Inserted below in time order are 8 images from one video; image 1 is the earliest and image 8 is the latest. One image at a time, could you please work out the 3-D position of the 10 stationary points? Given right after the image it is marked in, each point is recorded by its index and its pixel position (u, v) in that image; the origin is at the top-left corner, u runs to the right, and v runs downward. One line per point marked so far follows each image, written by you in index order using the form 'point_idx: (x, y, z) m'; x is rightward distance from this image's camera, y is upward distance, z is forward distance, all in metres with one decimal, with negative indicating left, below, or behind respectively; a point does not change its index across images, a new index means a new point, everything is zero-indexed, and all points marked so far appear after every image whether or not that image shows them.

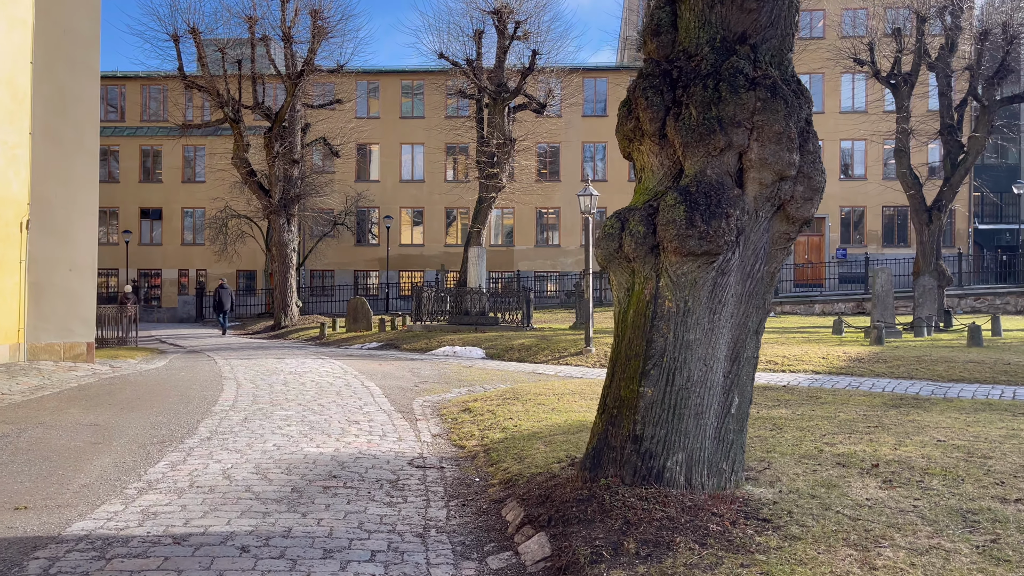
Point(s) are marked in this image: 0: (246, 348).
0: (-6.5, -1.5, +19.7) m
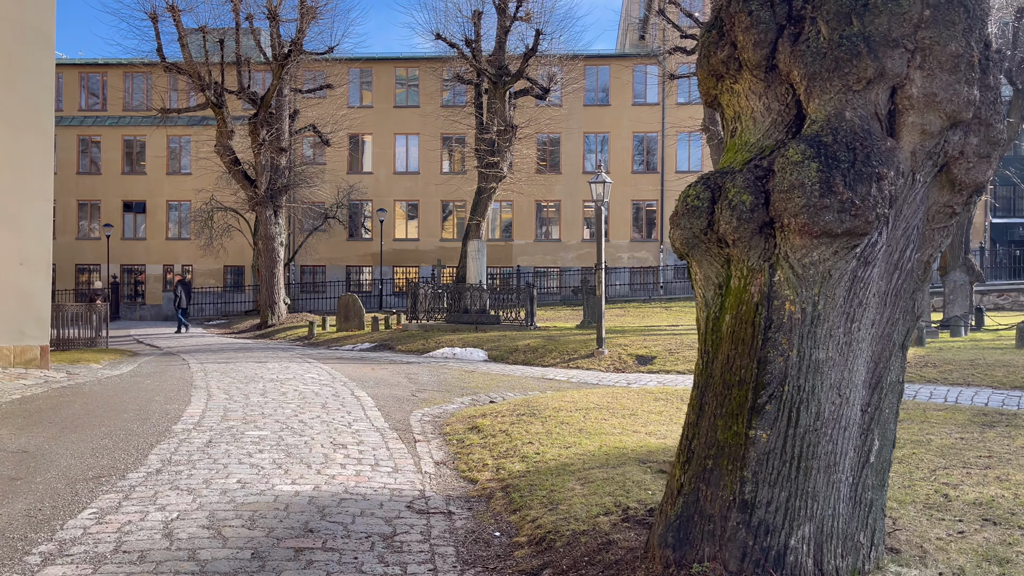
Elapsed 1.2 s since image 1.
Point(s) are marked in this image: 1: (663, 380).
0: (-6.4, -1.4, +18.1) m
1: (+2.6, -1.6, +13.6) m
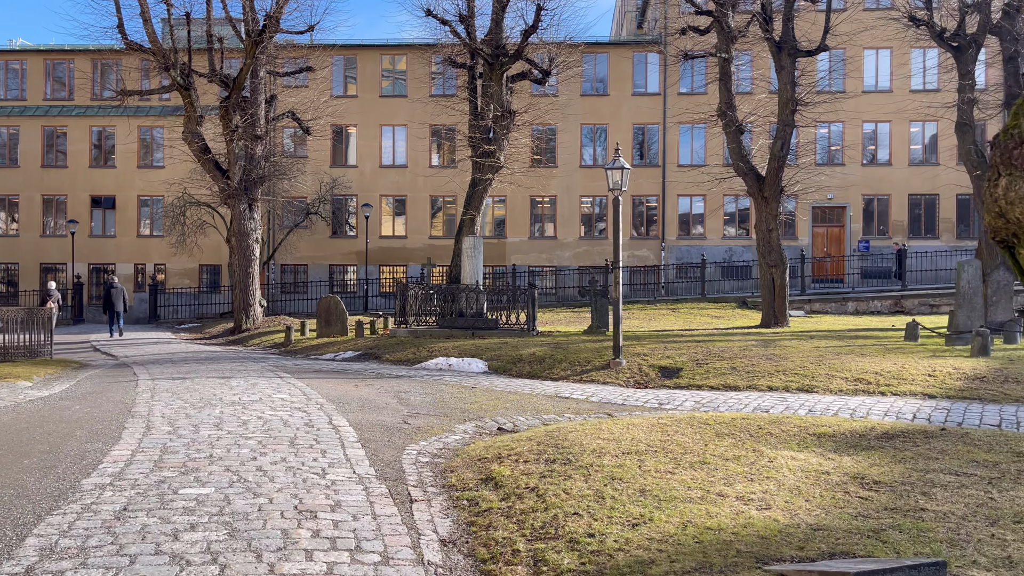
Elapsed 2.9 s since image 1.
0: (-6.4, -1.4, +15.9) m
1: (+2.7, -1.6, +11.5) m
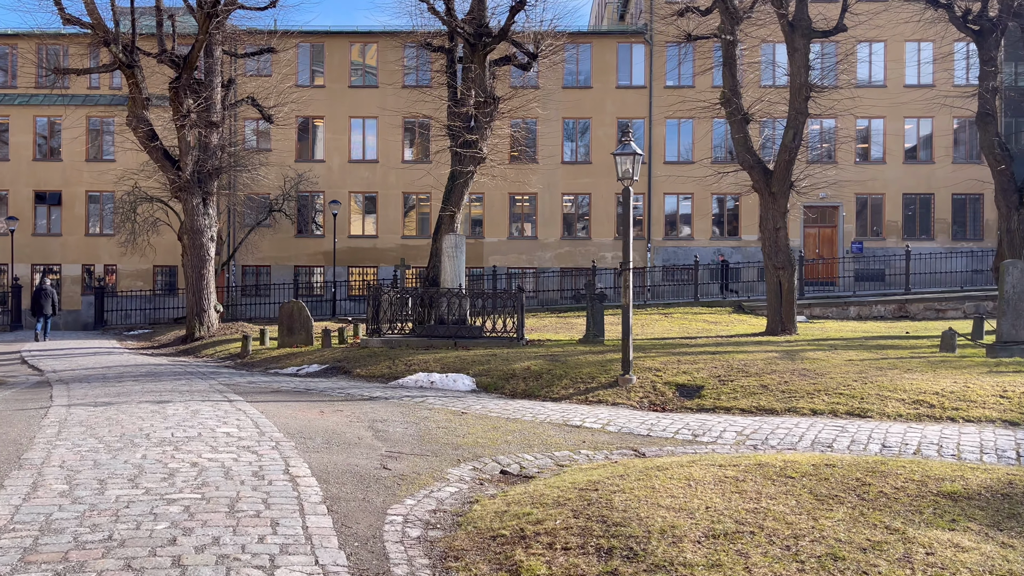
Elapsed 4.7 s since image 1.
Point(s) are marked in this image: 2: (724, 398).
0: (-6.5, -1.5, +13.7) m
1: (+2.7, -1.7, +9.6) m
2: (+3.0, -1.6, +11.4) m
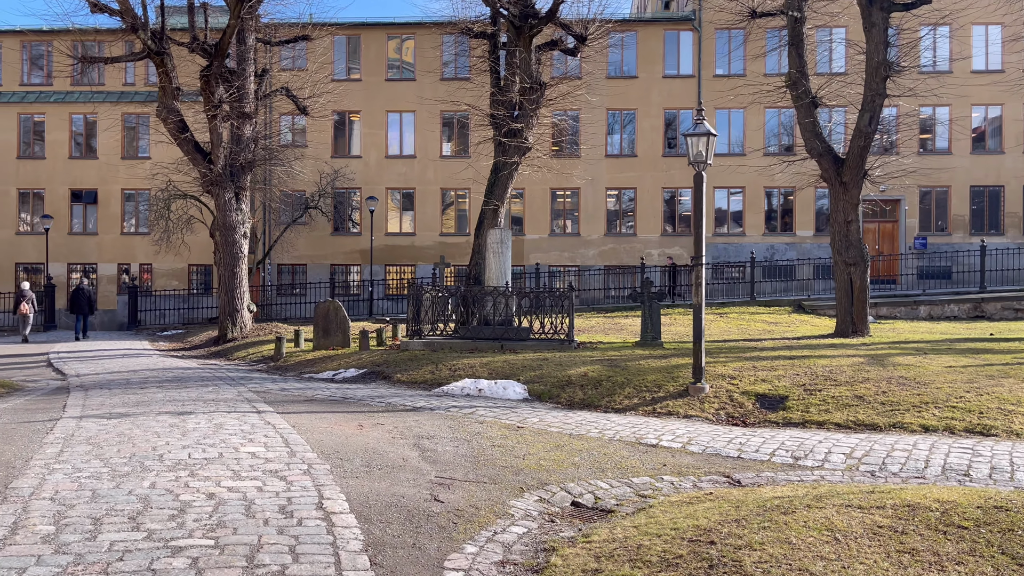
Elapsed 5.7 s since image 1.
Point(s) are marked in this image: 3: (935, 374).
0: (-5.7, -1.5, +12.7) m
1: (+3.4, -1.6, +8.2) m
2: (+3.8, -1.5, +10.0) m
3: (+5.9, -1.2, +11.2) m
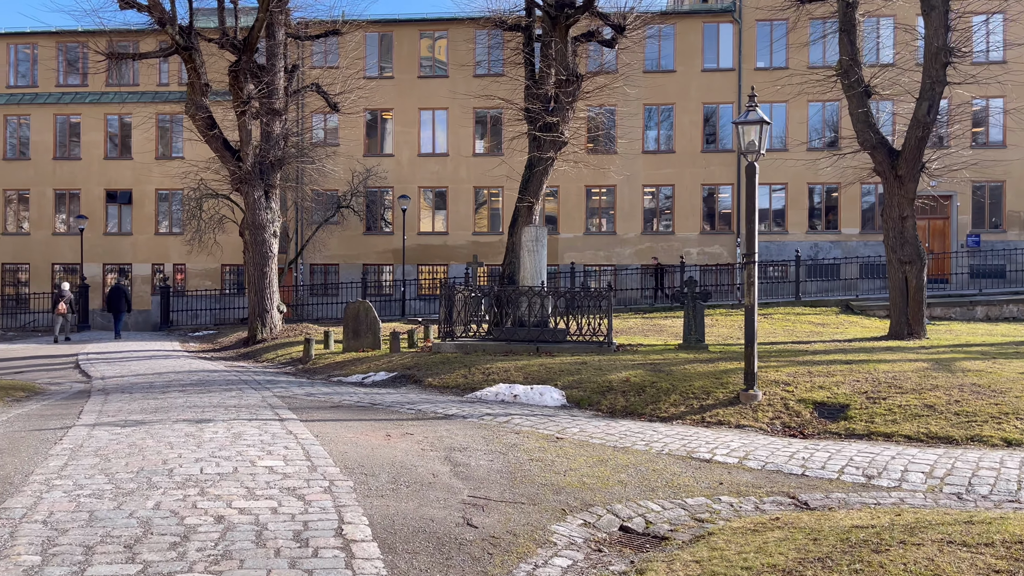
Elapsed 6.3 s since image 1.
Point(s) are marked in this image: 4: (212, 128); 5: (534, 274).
0: (-5.1, -1.5, +12.2) m
1: (+3.7, -1.6, +7.4) m
2: (+4.2, -1.5, +9.2) m
3: (+6.4, -1.2, +10.3) m
4: (-7.2, +3.8, +19.2) m
5: (+0.5, +0.3, +16.6) m
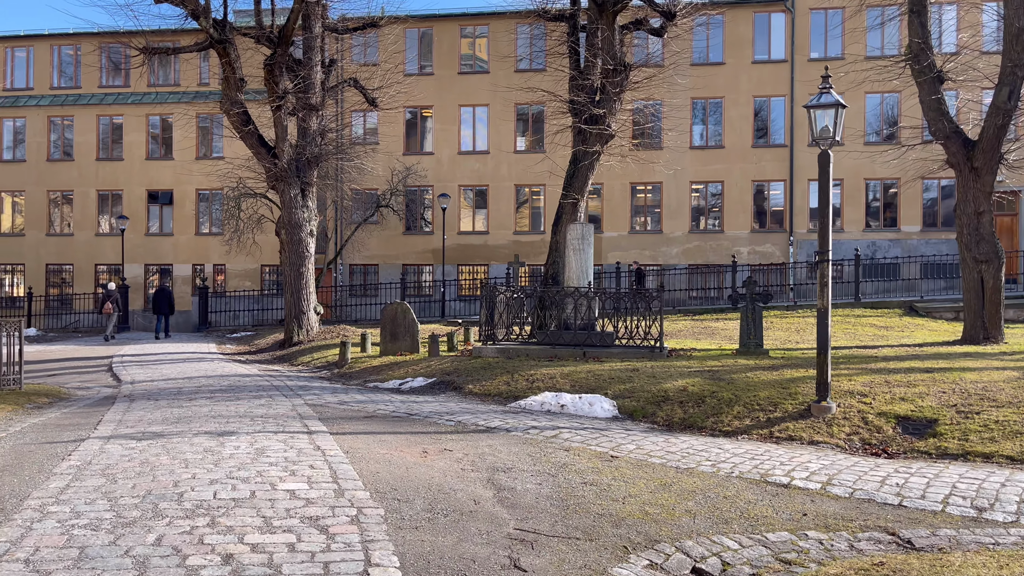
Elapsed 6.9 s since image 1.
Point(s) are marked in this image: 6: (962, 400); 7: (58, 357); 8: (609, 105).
0: (-4.5, -1.5, +11.7) m
1: (+4.2, -1.6, +6.4) m
2: (+4.7, -1.5, +8.2) m
3: (+6.9, -1.2, +9.2) m
4: (-6.2, +3.8, +18.7) m
5: (+1.3, +0.3, +15.8) m
6: (+5.2, -1.3, +9.3) m
7: (-10.4, -1.6, +18.5) m
8: (+2.1, +4.0, +17.8) m
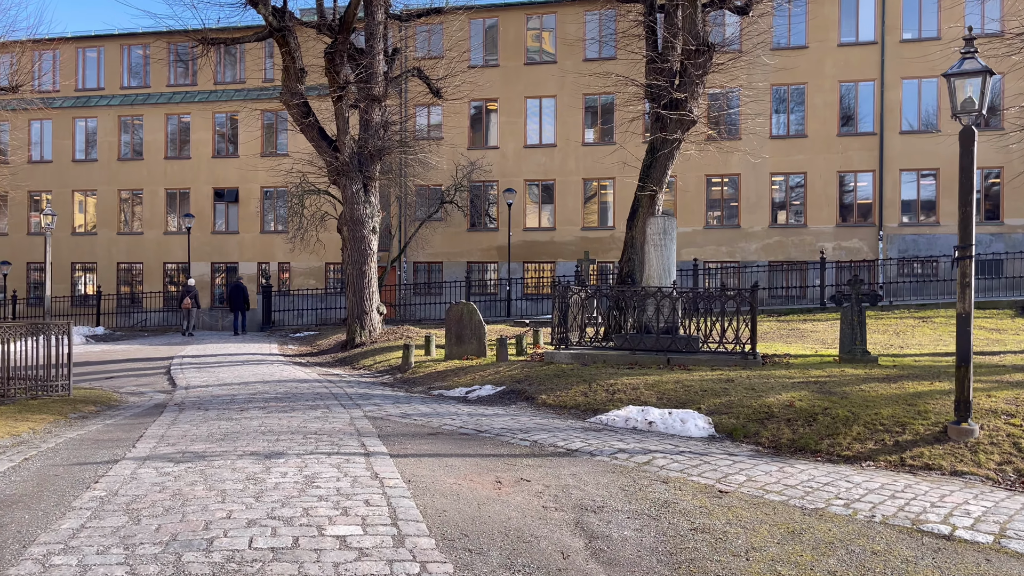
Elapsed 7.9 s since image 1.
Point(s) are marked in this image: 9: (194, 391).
0: (-3.4, -1.5, +10.9) m
1: (+4.8, -1.7, +4.9) m
2: (+5.4, -1.5, +6.7) m
3: (+7.7, -1.2, +7.5) m
4: (-4.6, +3.8, +18.0) m
5: (+2.7, +0.3, +14.5) m
6: (+6.0, -1.3, +7.7) m
7: (-8.9, -1.6, +18.2) m
8: (+3.6, +4.0, +16.4) m
9: (-4.8, -1.5, +12.1) m
